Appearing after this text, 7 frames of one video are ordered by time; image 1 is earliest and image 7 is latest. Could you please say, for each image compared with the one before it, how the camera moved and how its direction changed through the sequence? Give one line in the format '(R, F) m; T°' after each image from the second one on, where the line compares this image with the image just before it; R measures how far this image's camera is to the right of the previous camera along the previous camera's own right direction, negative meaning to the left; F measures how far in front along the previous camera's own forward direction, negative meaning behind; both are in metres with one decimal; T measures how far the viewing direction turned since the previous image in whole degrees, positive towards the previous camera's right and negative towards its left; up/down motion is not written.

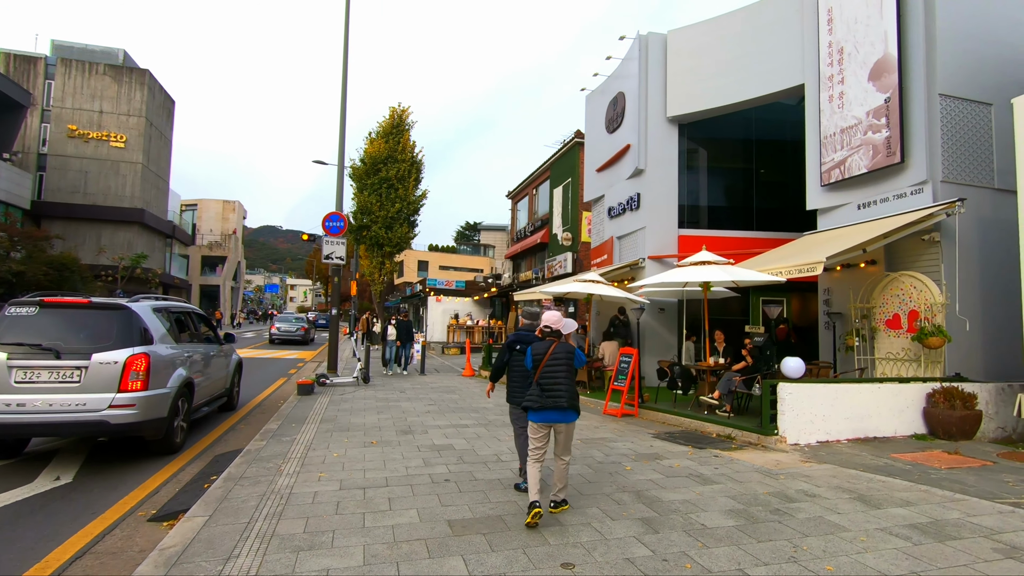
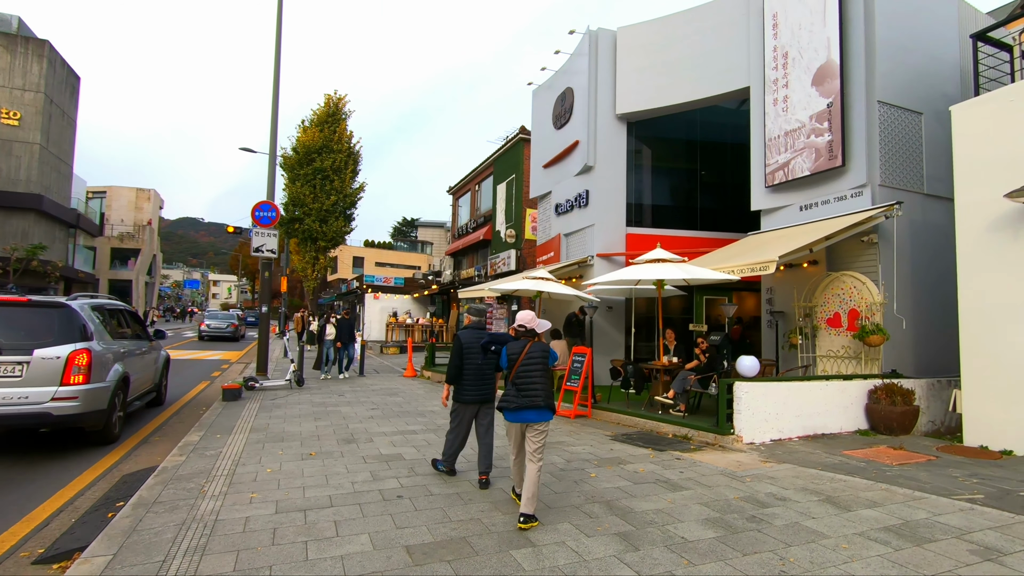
(-0.2, +0.5) m; +7°
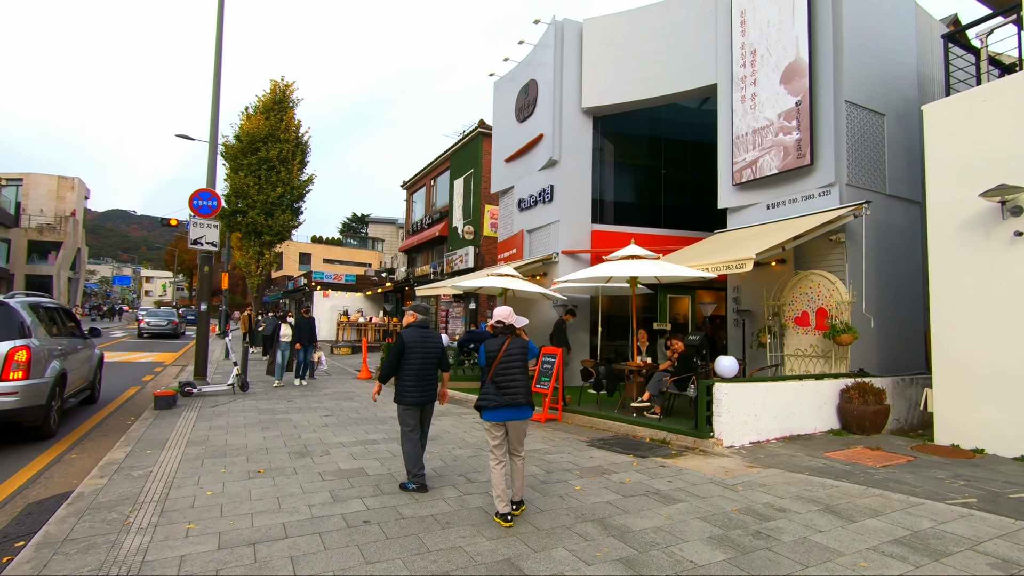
(-0.3, +0.5) m; +5°
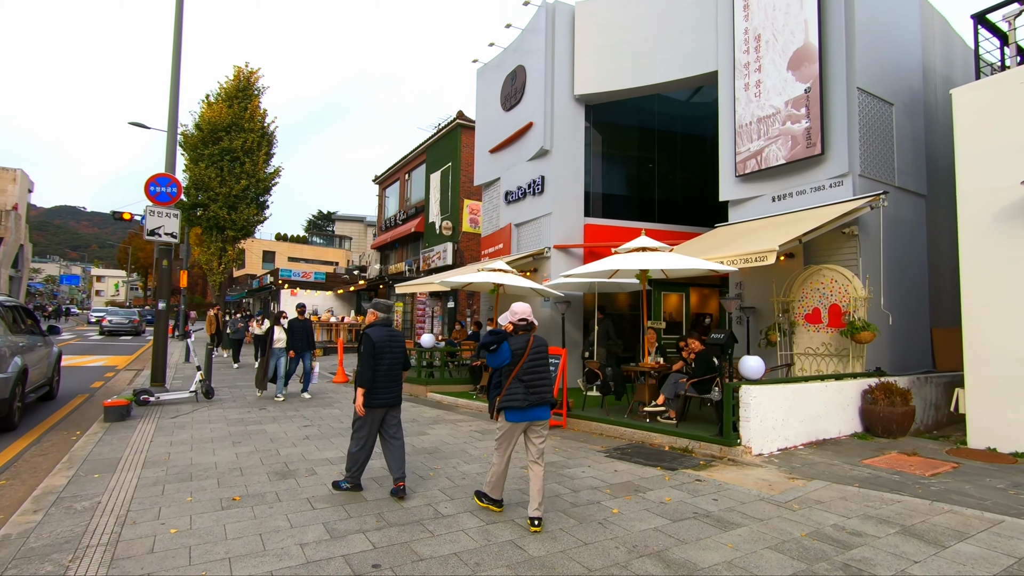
(-0.5, +0.8) m; +3°
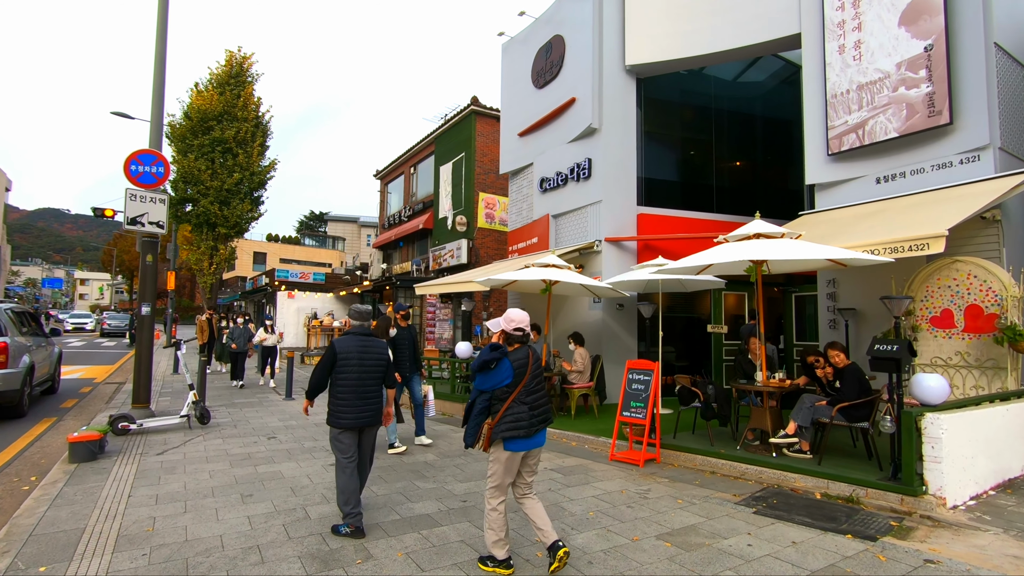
(-1.1, +1.7) m; +1°
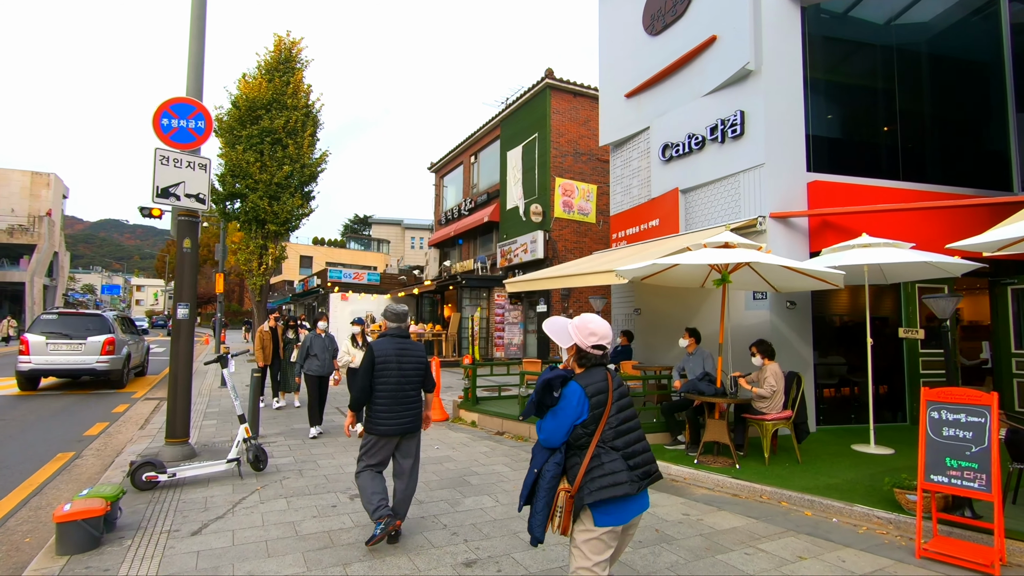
(-1.5, +2.4) m; -4°
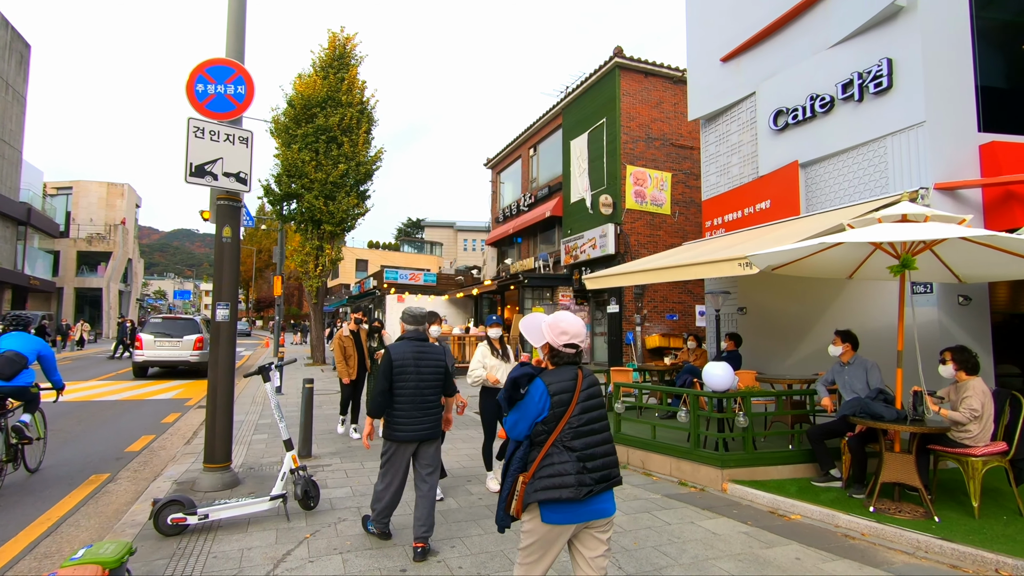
(-0.5, +1.3) m; -5°
